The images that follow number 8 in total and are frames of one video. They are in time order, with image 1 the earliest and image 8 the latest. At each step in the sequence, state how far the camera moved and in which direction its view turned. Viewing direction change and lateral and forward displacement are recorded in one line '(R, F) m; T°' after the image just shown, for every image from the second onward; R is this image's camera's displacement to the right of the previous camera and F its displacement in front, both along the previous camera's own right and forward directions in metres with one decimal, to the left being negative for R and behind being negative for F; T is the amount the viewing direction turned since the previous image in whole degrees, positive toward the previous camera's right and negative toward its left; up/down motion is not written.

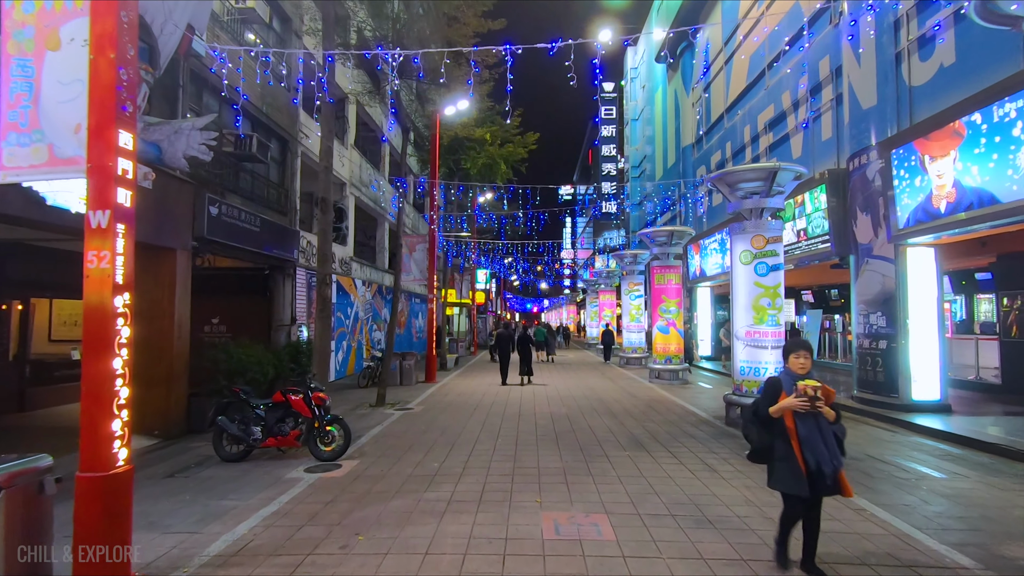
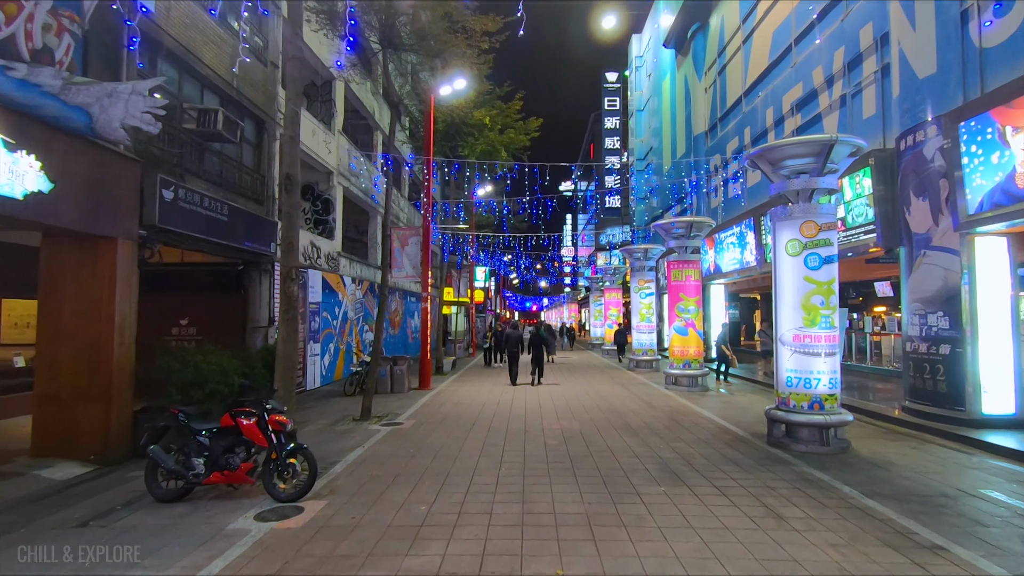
(-0.1, +1.4) m; 0°
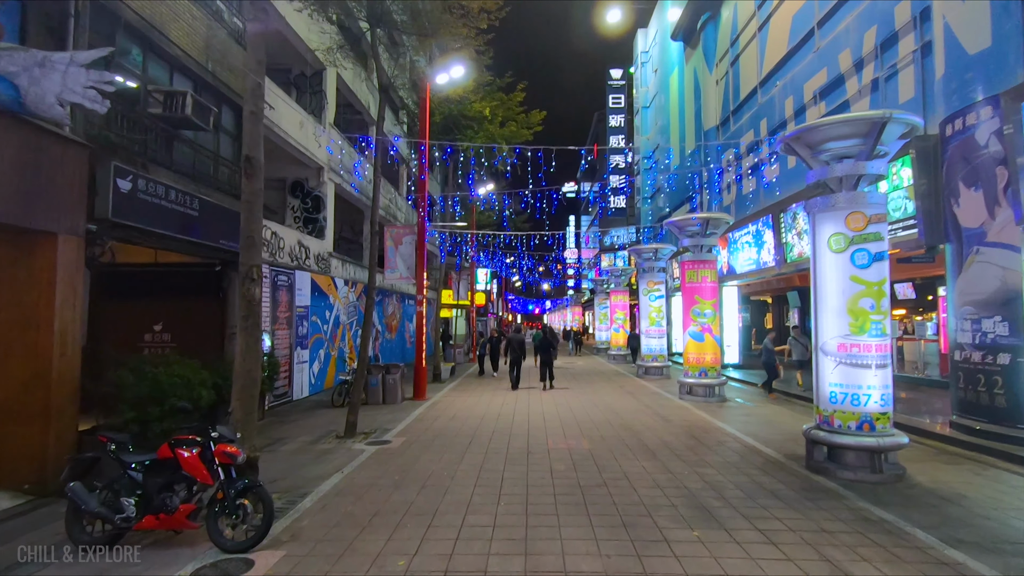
(0.0, +1.0) m; 0°
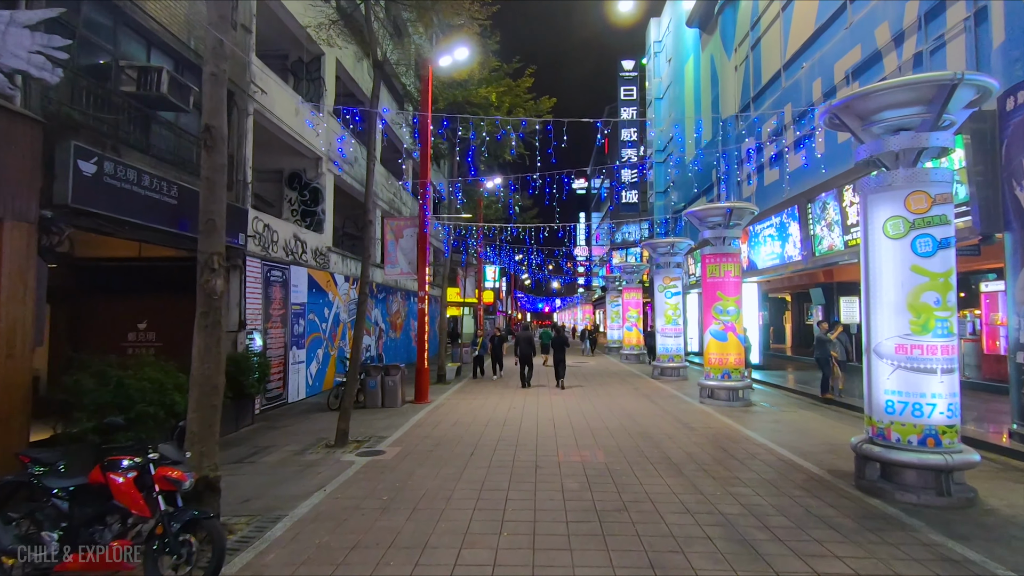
(0.0, +0.8) m; -1°
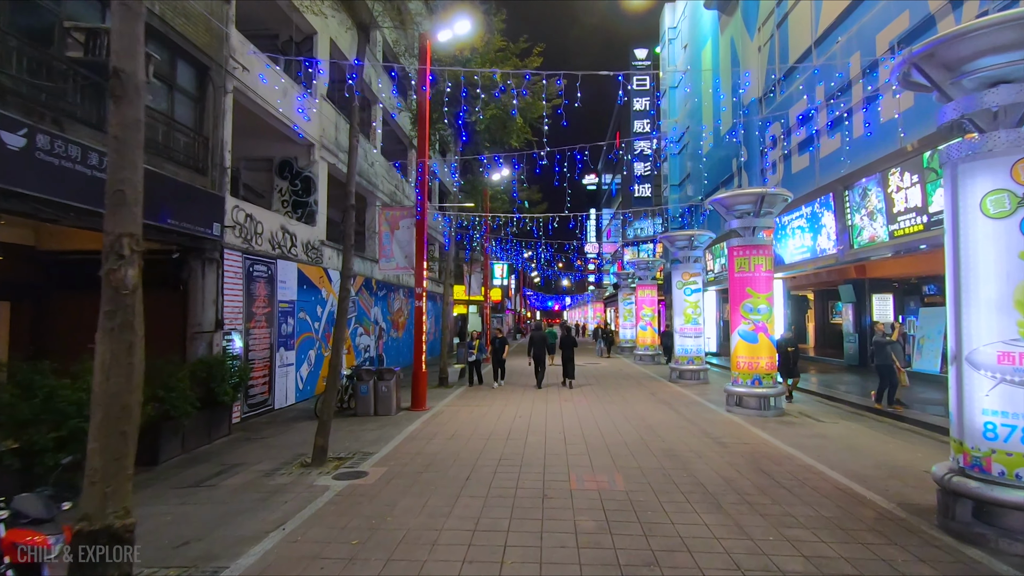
(+0.1, +1.1) m; -1°
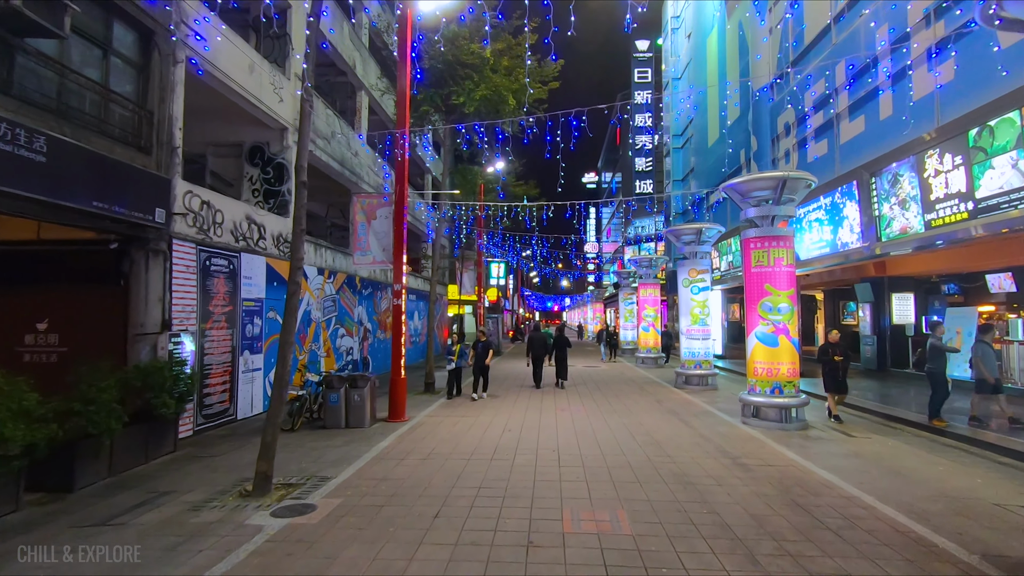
(+0.2, +1.2) m; 0°
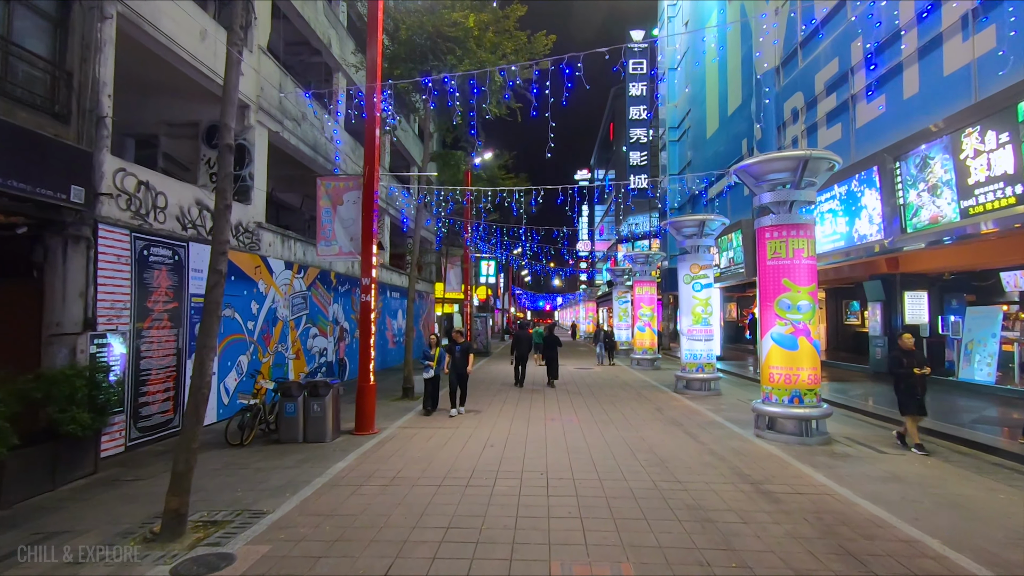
(+0.1, +1.2) m; +1°
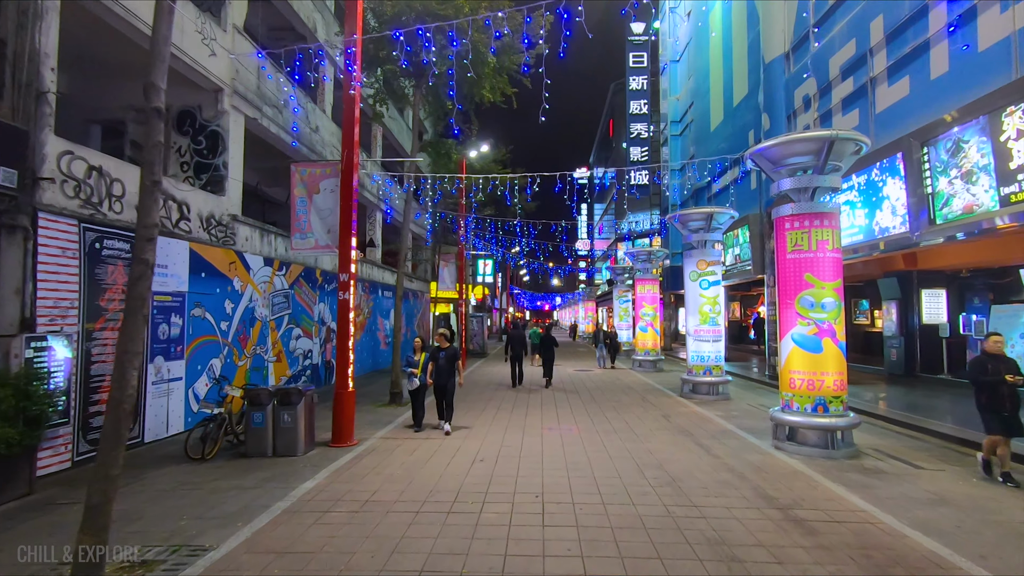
(+0.1, +0.8) m; 0°
